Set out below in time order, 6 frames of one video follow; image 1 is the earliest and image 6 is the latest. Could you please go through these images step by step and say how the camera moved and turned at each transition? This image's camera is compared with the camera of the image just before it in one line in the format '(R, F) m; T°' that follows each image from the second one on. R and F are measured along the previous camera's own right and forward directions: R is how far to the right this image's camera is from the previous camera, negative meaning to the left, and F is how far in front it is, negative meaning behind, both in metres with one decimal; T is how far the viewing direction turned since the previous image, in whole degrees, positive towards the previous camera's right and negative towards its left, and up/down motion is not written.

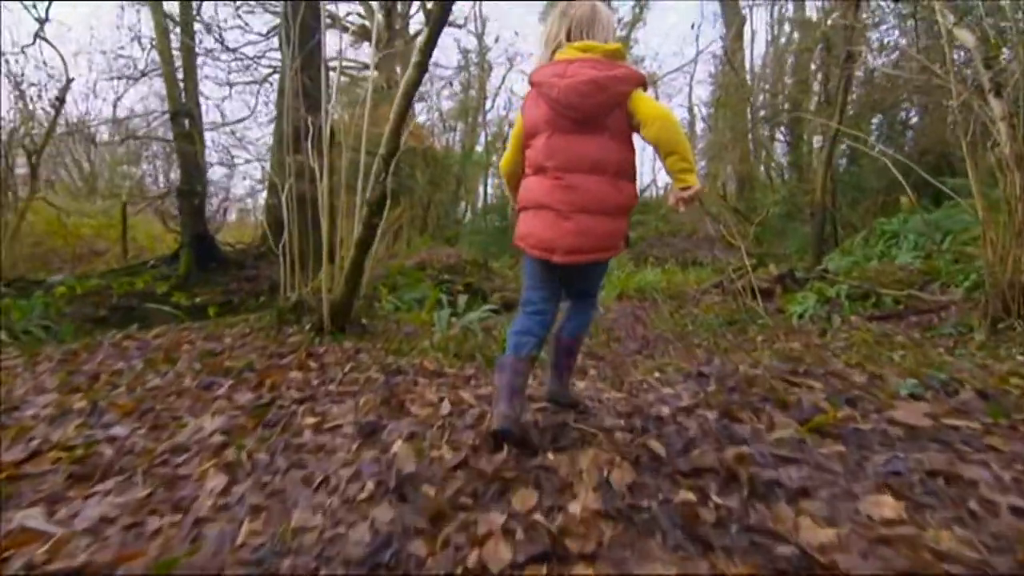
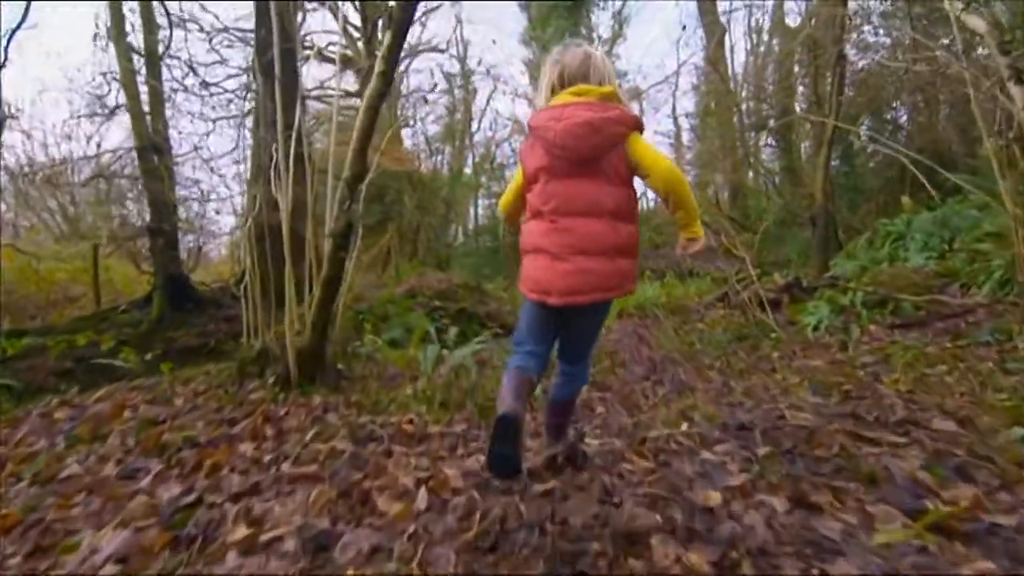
(0.0, +0.6) m; +1°
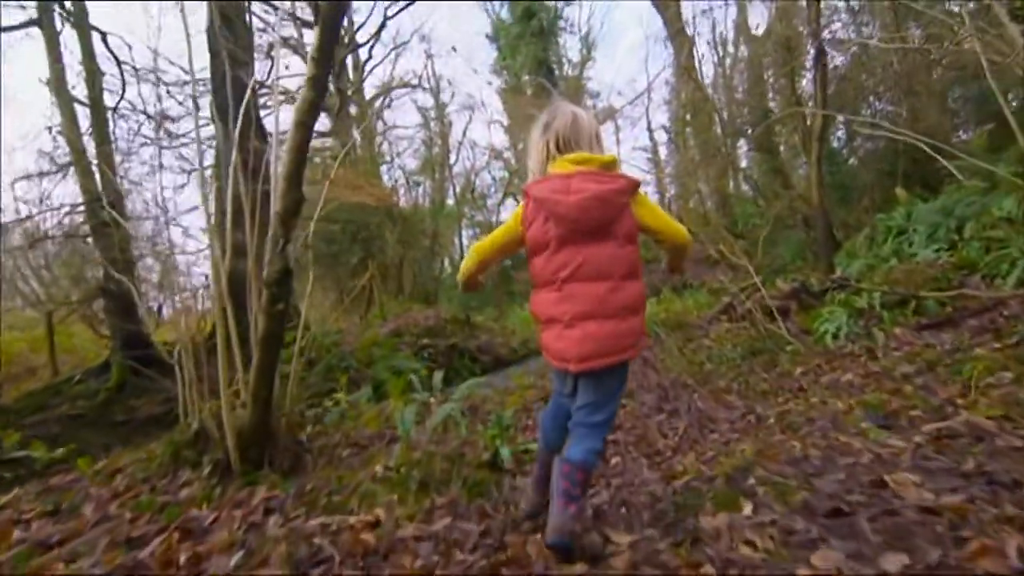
(+0.1, +0.7) m; +1°
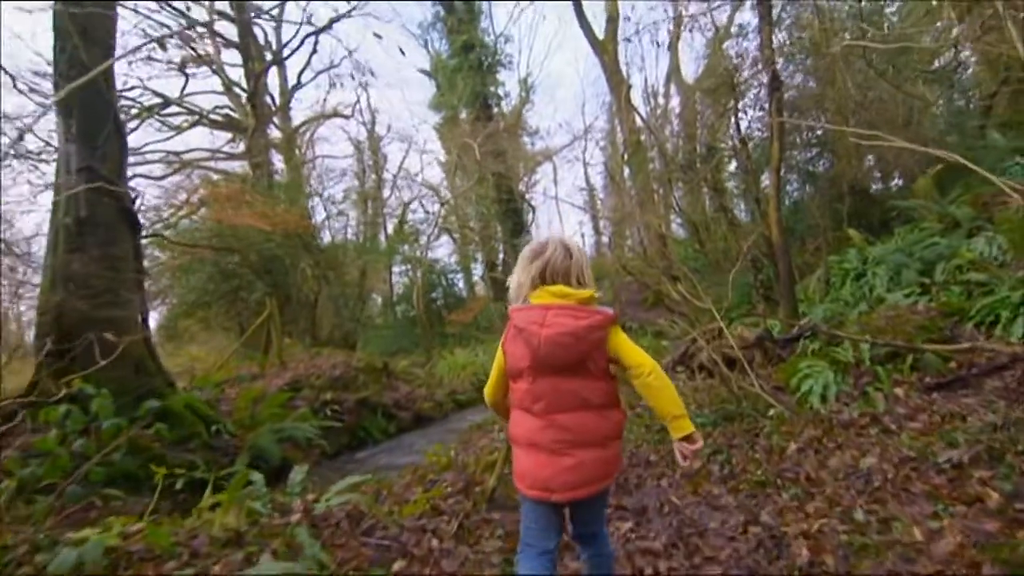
(+0.3, +1.7) m; +7°
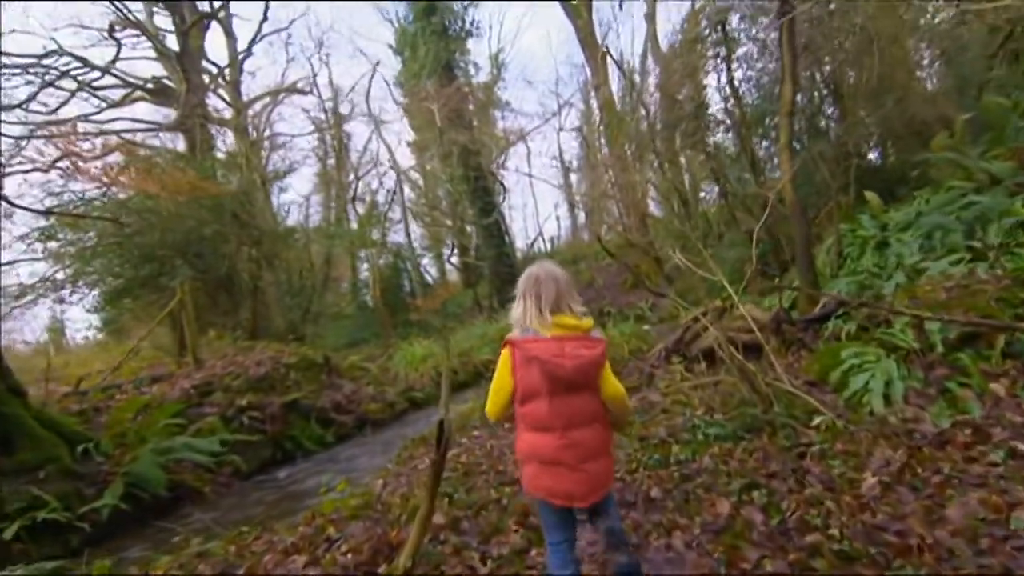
(+0.3, +1.8) m; +2°
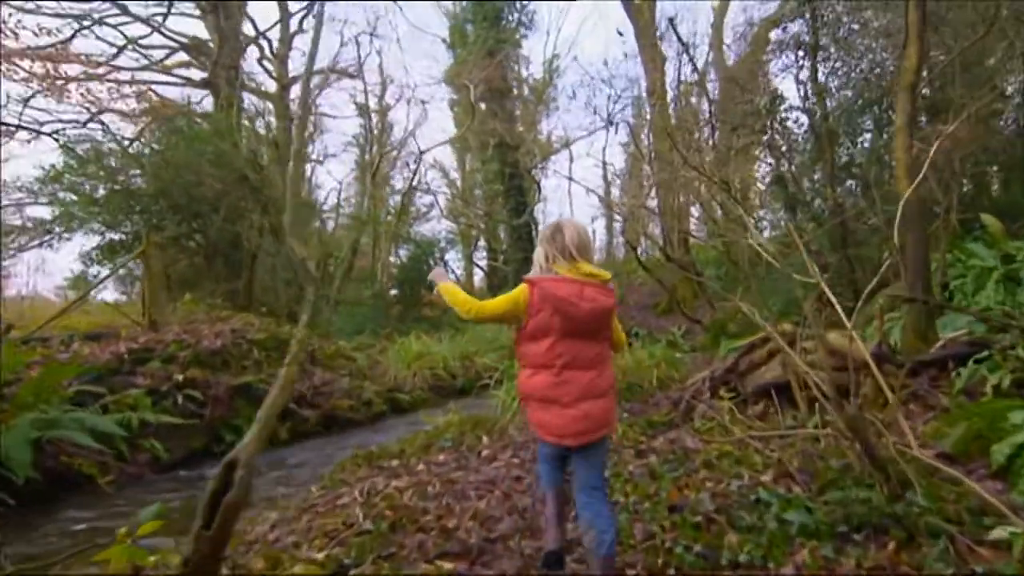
(+0.3, +1.7) m; -3°
